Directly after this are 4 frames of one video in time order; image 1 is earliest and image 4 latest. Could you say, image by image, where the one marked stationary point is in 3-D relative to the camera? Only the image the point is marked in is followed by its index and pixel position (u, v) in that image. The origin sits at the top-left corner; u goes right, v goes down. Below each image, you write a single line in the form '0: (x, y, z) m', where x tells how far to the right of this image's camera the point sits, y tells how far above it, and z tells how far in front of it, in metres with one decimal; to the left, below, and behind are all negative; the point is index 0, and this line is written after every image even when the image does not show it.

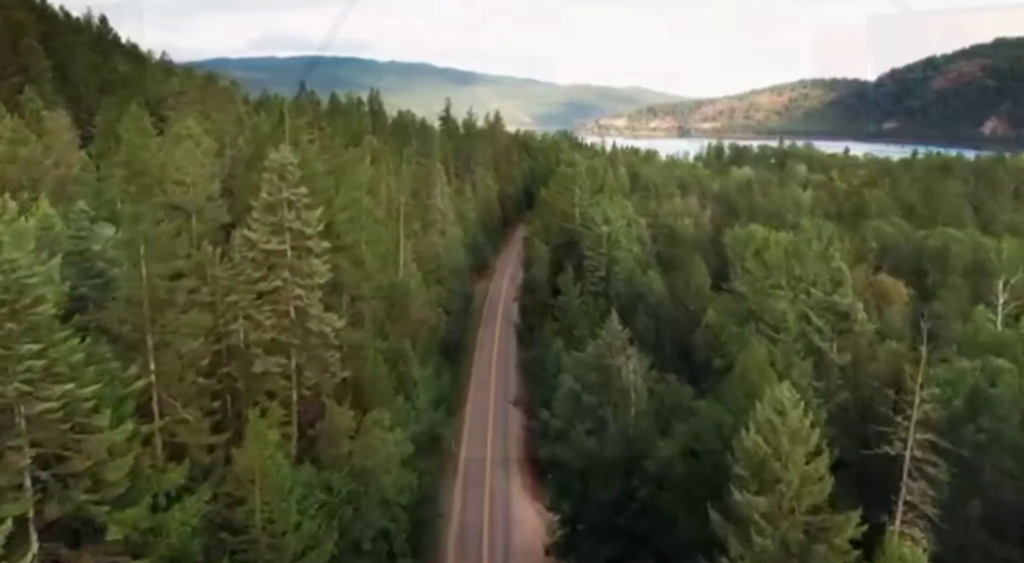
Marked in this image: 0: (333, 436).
0: (-1.9, -1.7, +7.9) m
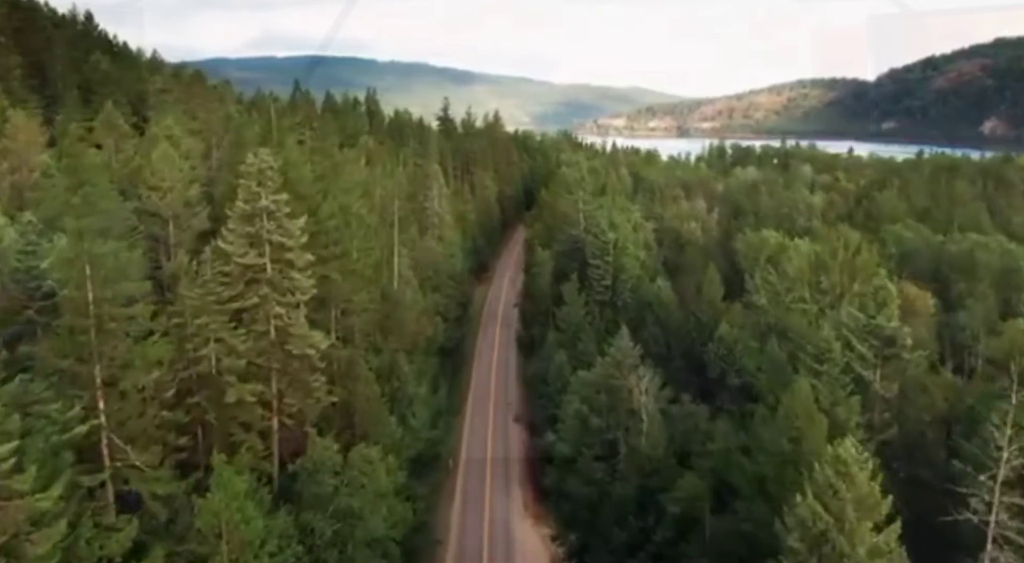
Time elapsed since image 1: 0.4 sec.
0: (-1.9, -1.8, +7.2) m
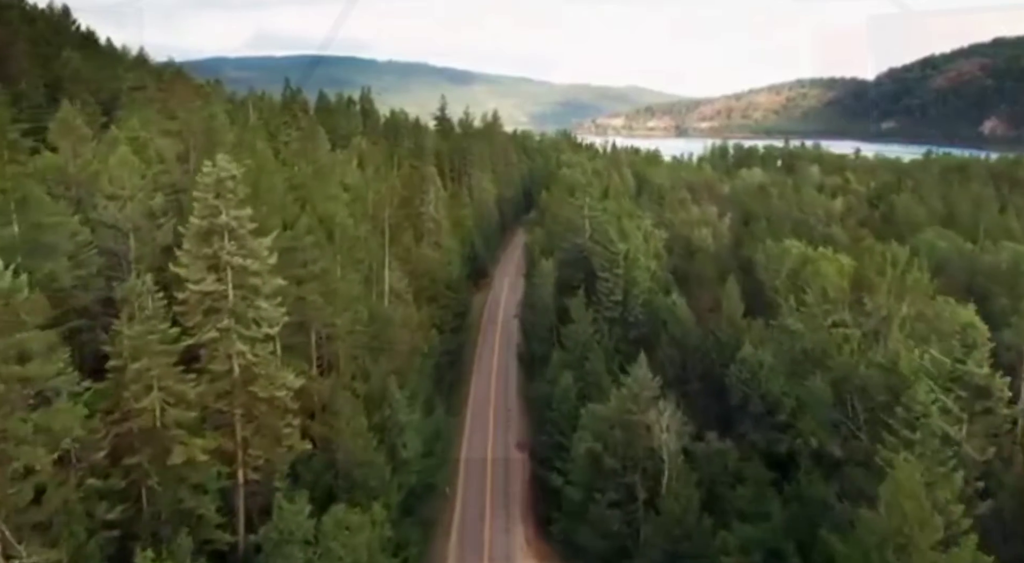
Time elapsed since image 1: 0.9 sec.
0: (-1.9, -2.1, +6.1) m
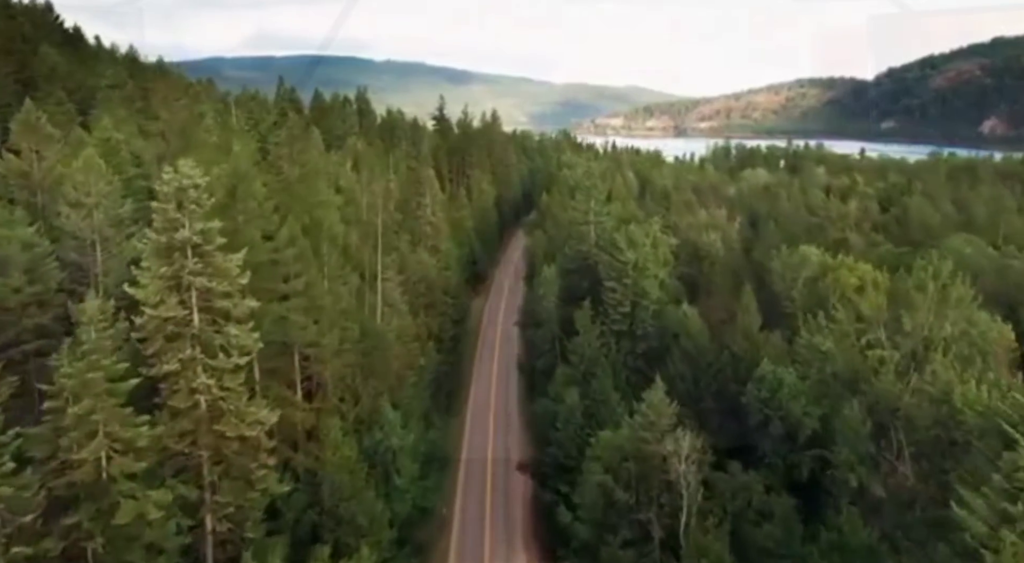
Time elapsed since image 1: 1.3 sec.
0: (-1.8, -2.2, +5.3) m
